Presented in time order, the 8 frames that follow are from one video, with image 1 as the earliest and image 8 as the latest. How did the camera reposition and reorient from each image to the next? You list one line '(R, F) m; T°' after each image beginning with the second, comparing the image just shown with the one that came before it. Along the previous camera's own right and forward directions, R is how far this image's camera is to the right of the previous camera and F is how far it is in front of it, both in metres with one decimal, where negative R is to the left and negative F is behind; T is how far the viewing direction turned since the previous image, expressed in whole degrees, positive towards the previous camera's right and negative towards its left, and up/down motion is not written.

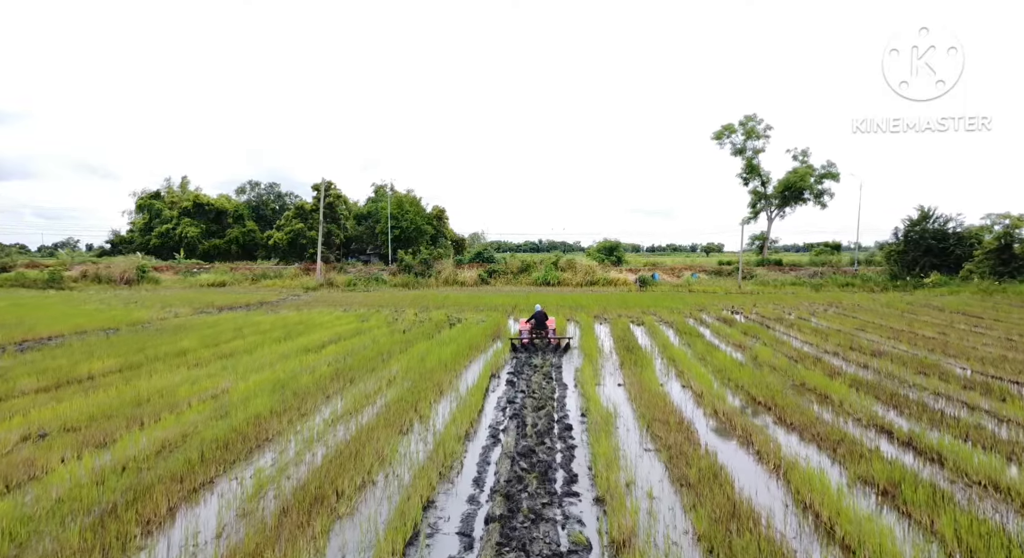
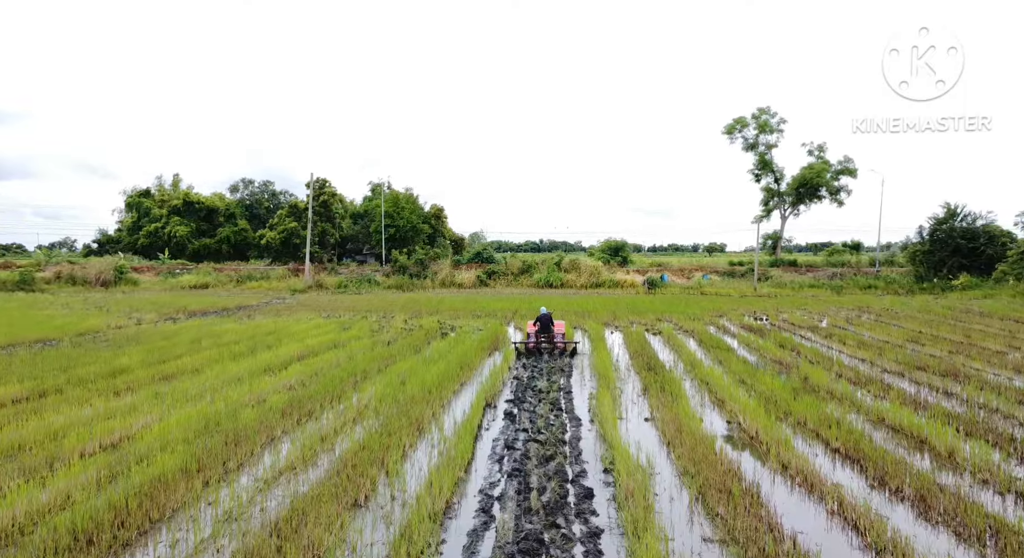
(0.0, +1.8) m; 0°
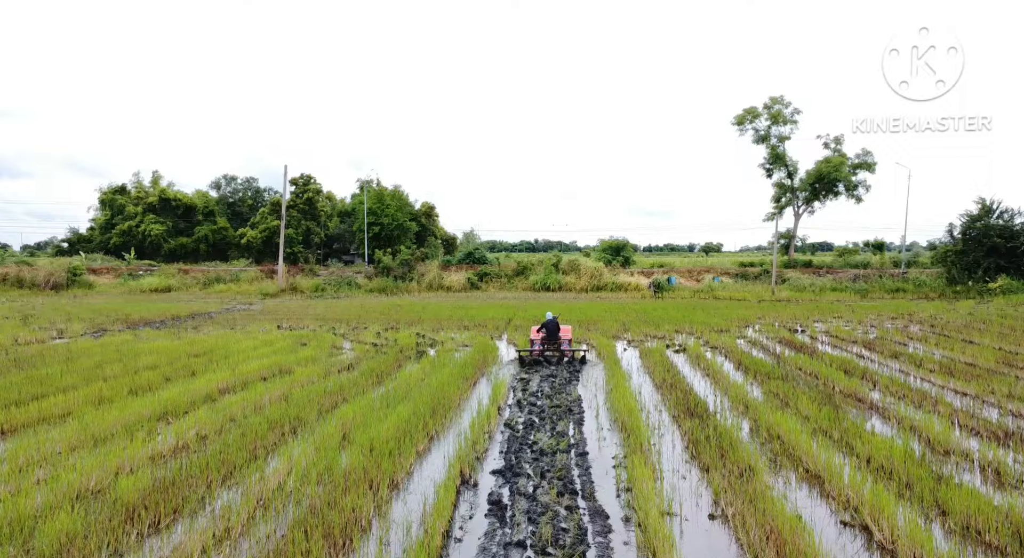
(+0.1, +2.6) m; 0°
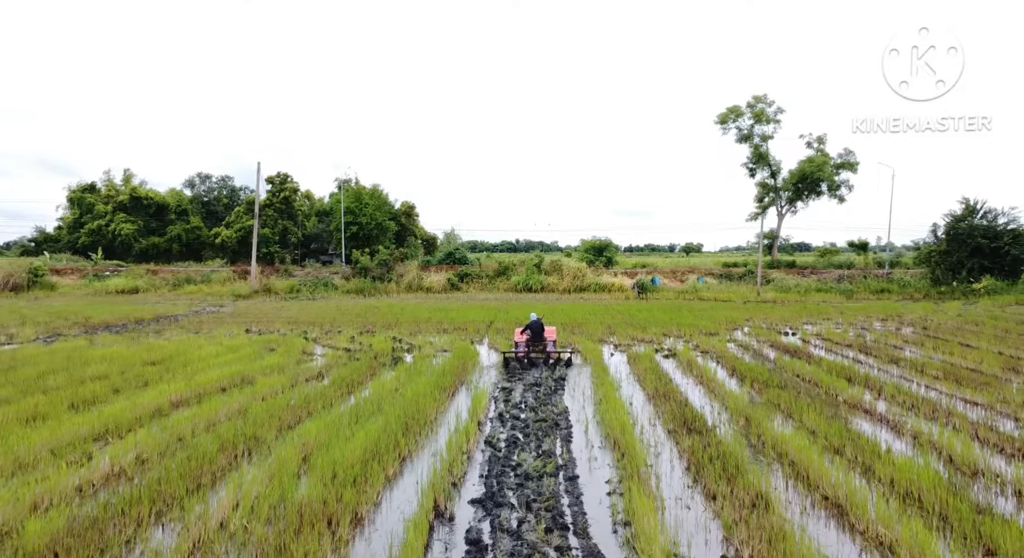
(0.0, +0.6) m; +2°
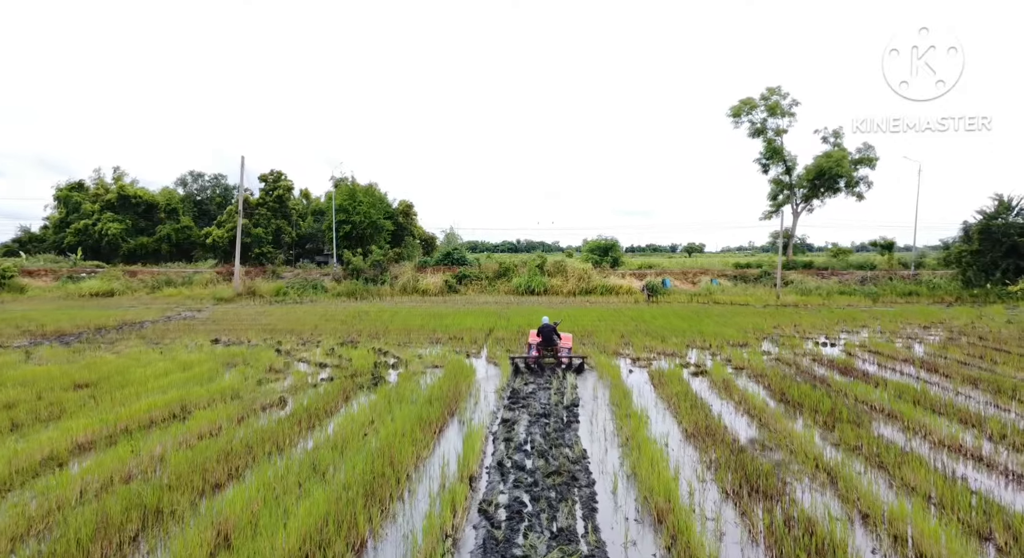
(0.0, +1.7) m; 0°
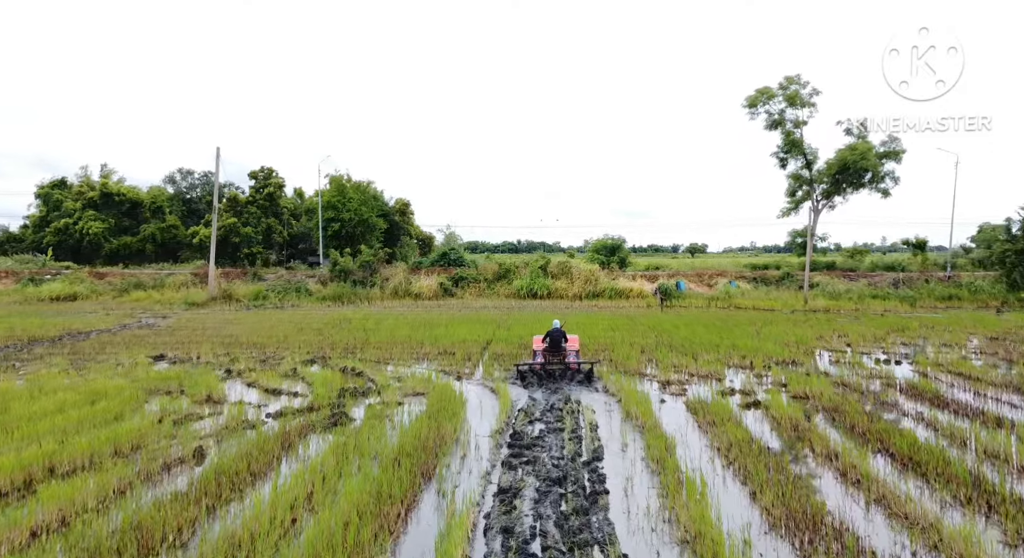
(0.0, +2.1) m; 0°
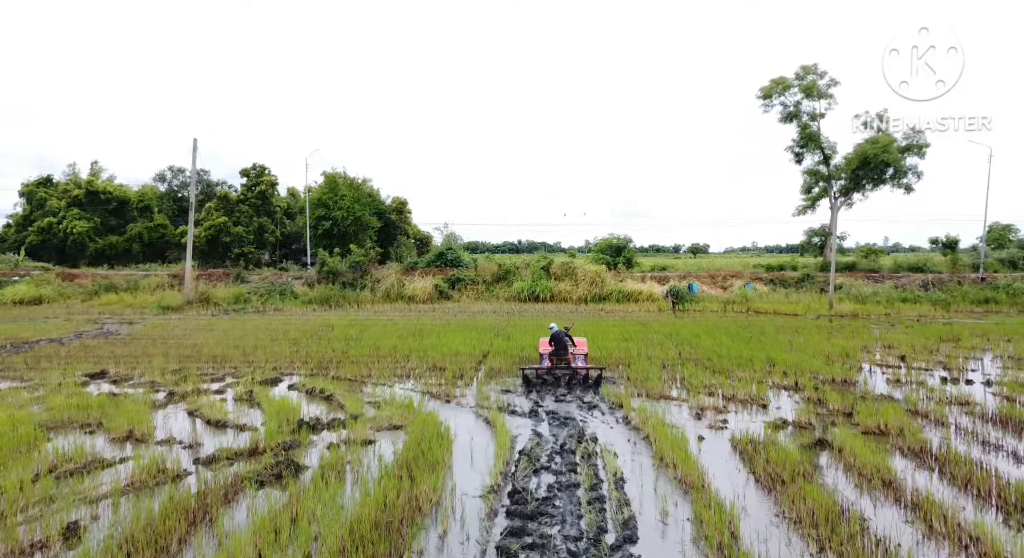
(0.0, +1.6) m; 0°
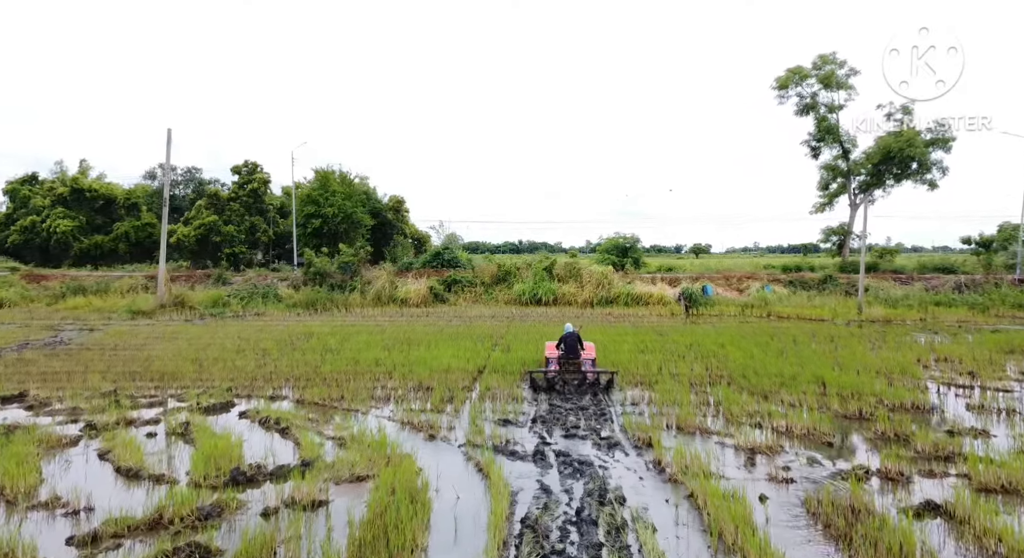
(0.0, +1.6) m; 0°
